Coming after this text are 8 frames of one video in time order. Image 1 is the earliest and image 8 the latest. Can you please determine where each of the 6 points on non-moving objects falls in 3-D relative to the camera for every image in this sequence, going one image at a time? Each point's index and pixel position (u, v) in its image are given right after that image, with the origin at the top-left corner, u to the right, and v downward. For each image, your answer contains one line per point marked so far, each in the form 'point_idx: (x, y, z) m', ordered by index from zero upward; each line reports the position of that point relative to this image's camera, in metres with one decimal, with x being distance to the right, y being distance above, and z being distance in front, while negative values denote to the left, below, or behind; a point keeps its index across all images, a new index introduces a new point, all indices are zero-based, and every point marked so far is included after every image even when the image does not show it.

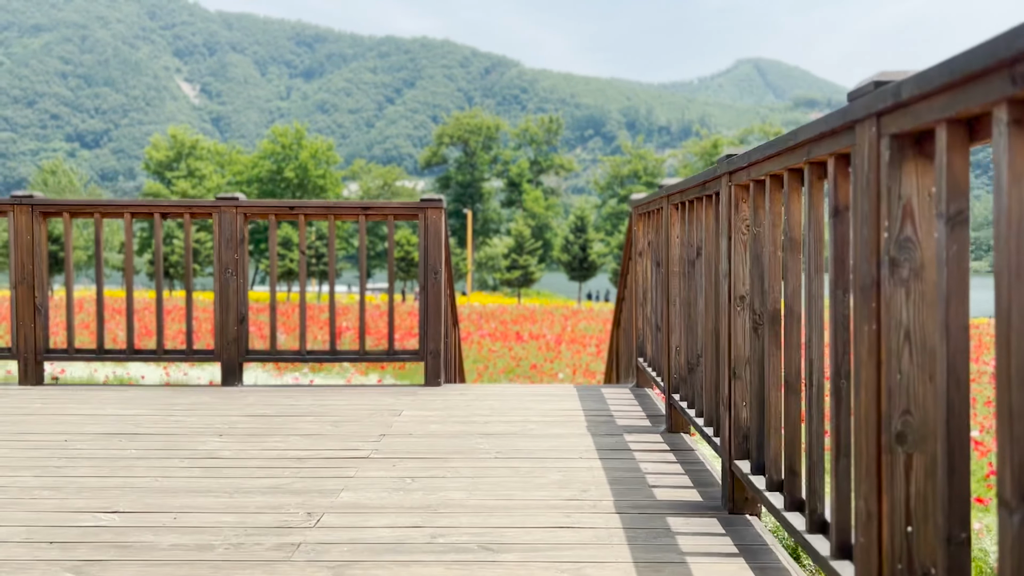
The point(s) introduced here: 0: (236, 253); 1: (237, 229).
0: (-1.8, +0.2, +5.5) m
1: (-1.8, +0.4, +5.5) m
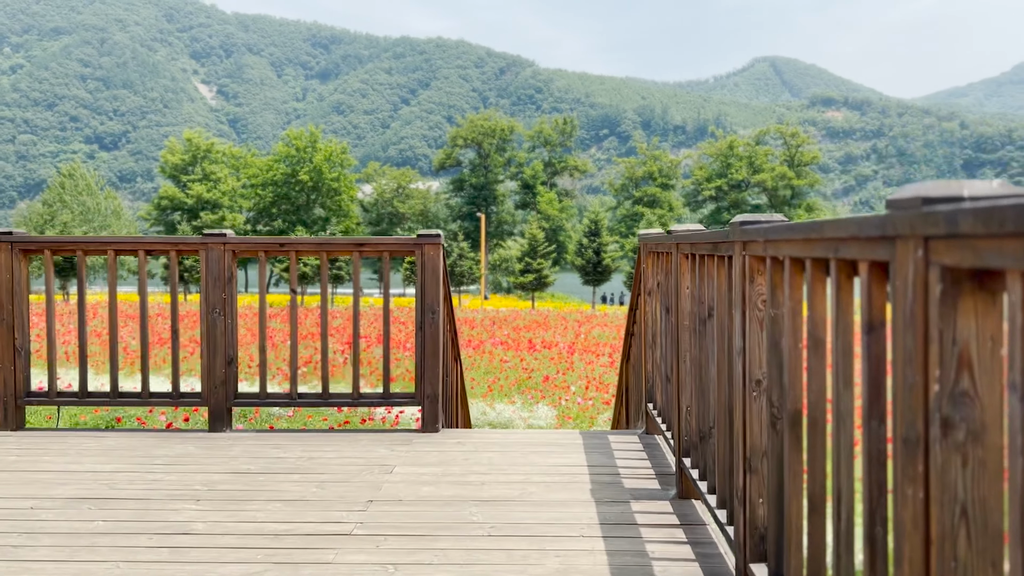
0: (-1.8, 0.0, +5.3) m
1: (-1.8, +0.1, +5.3) m
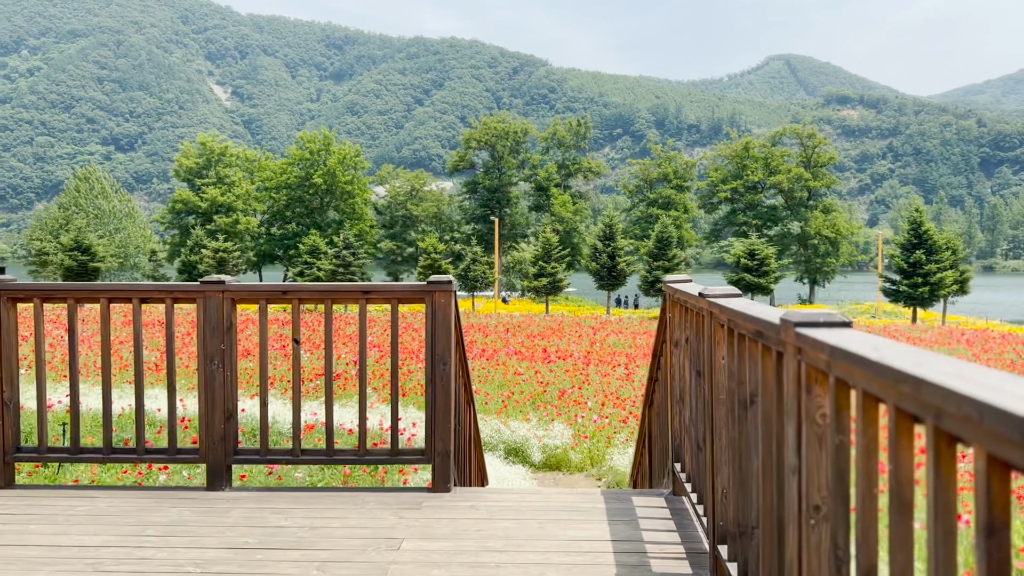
0: (-1.7, -0.3, +5.0) m
1: (-1.7, -0.2, +5.0) m
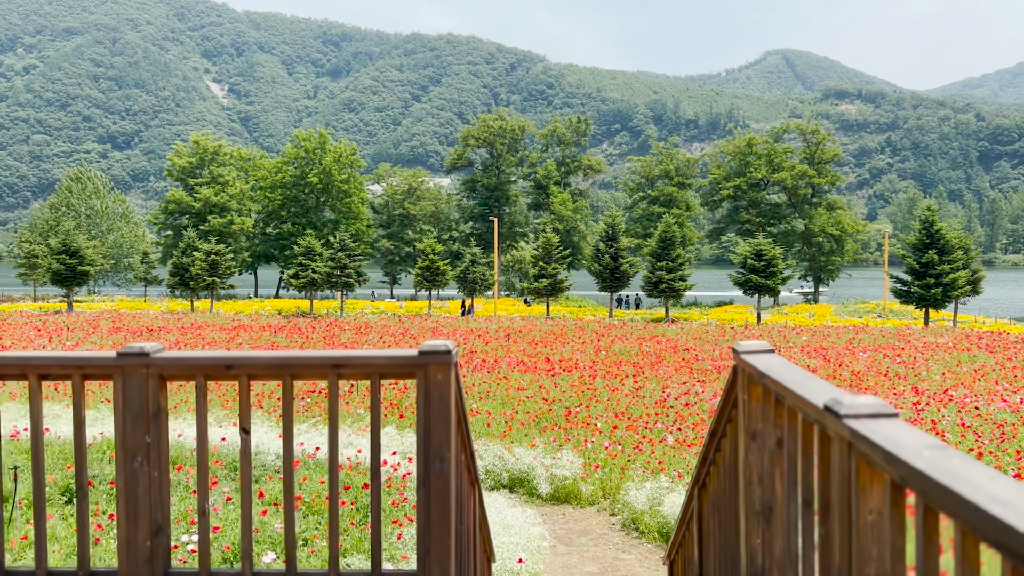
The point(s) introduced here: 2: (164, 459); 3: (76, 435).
0: (-1.6, -0.6, +3.8) m
1: (-1.6, -0.5, +3.8) m
2: (-1.6, -0.8, +3.8) m
3: (-2.0, -0.7, +4.0) m
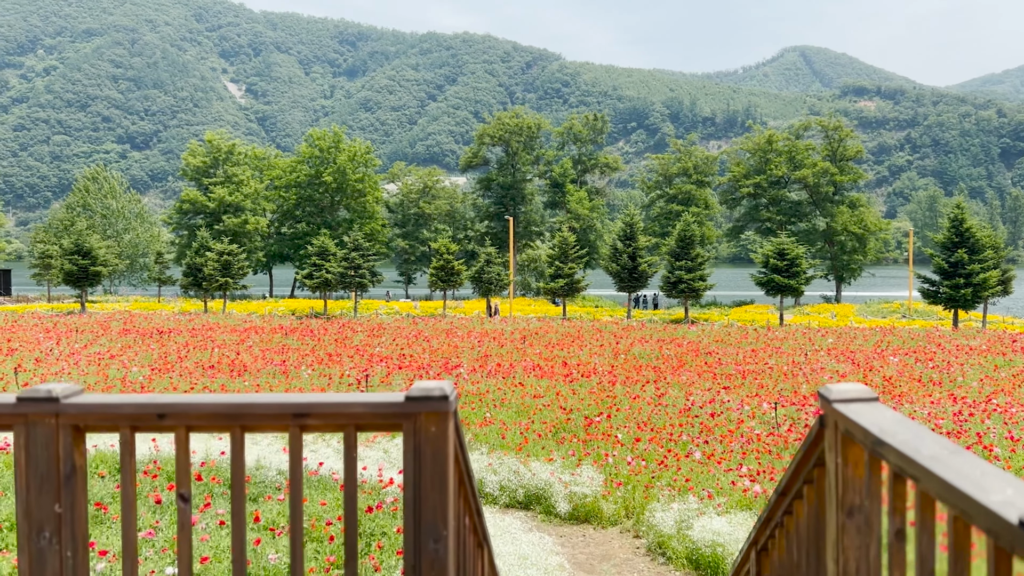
0: (-1.6, -0.7, +2.9) m
1: (-1.5, -0.6, +2.9) m
2: (-1.5, -0.9, +3.0) m
3: (-2.0, -0.8, +3.1) m
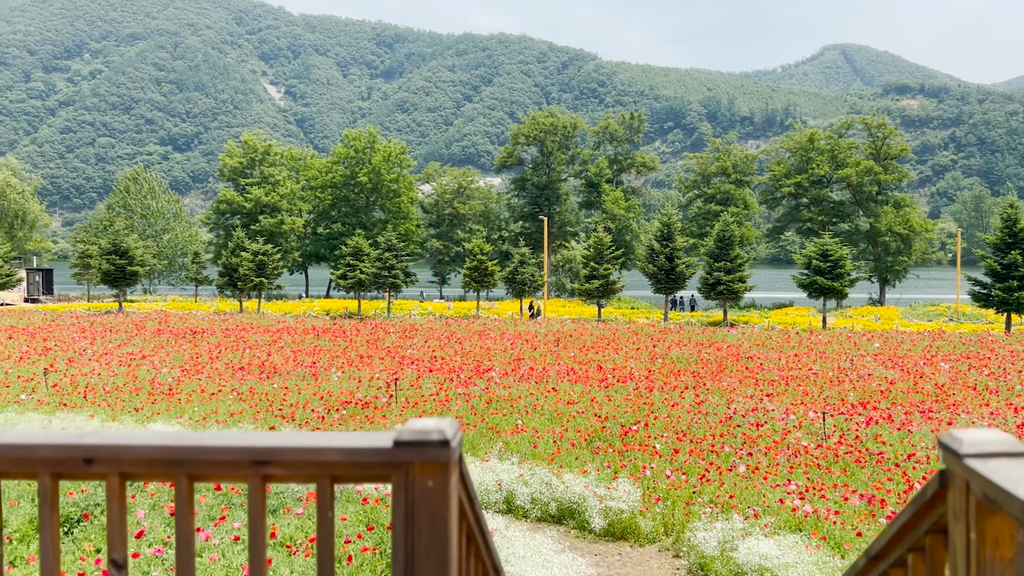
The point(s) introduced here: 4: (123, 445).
0: (-1.5, -0.8, +2.3) m
1: (-1.5, -0.6, +2.3) m
2: (-1.5, -0.9, +2.4) m
3: (-1.9, -0.8, +2.6) m
4: (-1.1, -0.4, +2.3) m
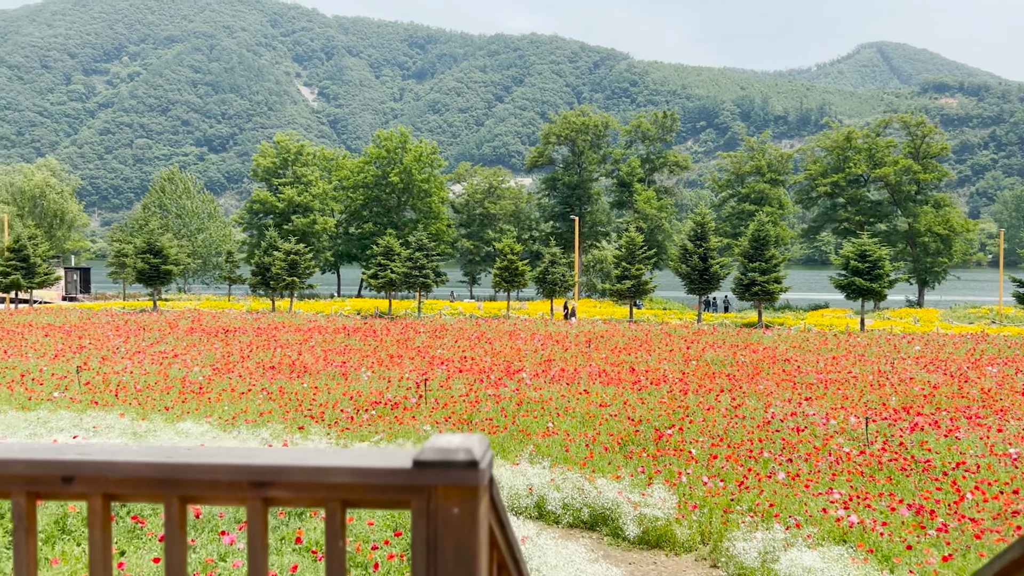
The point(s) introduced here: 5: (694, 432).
0: (-1.4, -0.7, +2.1) m
1: (-1.4, -0.6, +2.1) m
2: (-1.4, -0.9, +2.1) m
3: (-1.8, -0.8, +2.3) m
4: (-1.0, -0.4, +2.0) m
5: (+3.3, -2.6, +15.6) m
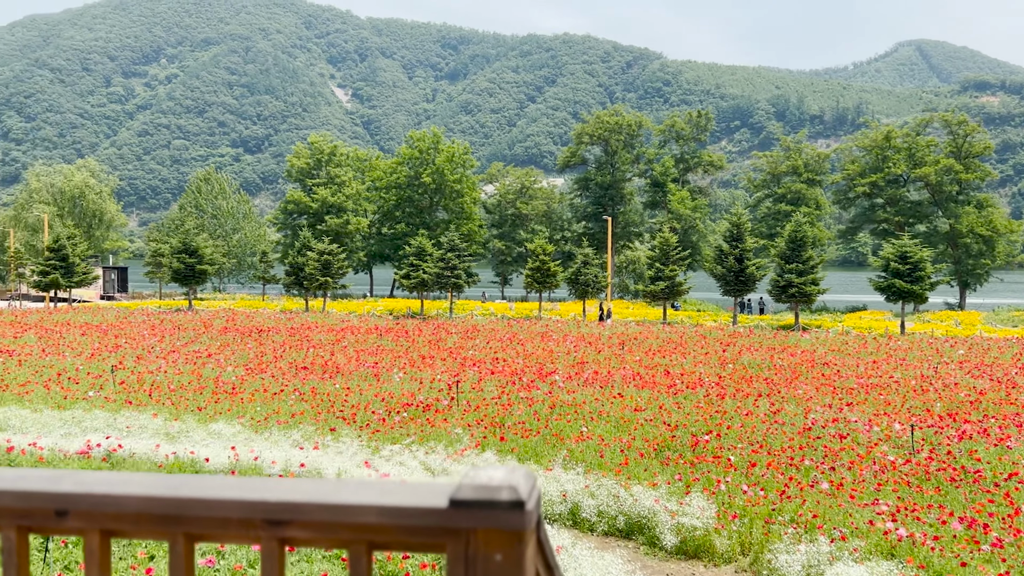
0: (-1.3, -0.8, +1.8) m
1: (-1.3, -0.6, +1.9) m
2: (-1.3, -0.9, +1.9) m
3: (-1.7, -0.8, +2.1) m
4: (-0.9, -0.4, +1.8) m
5: (+3.9, -2.7, +15.2) m
